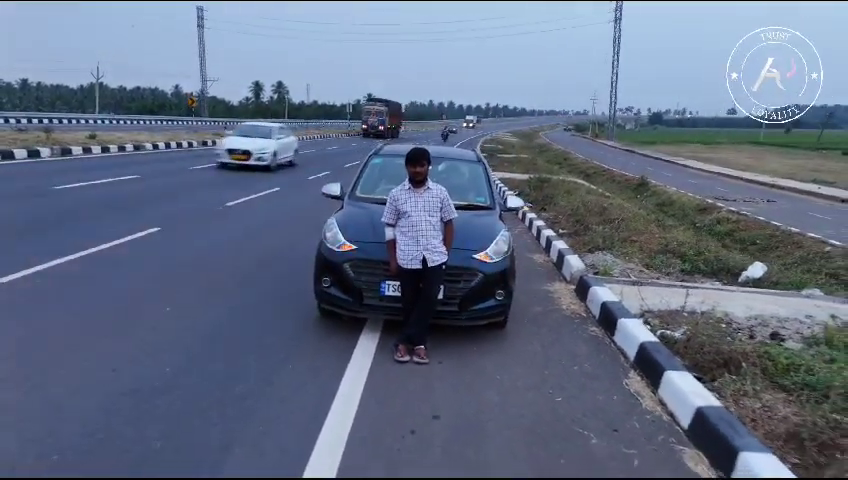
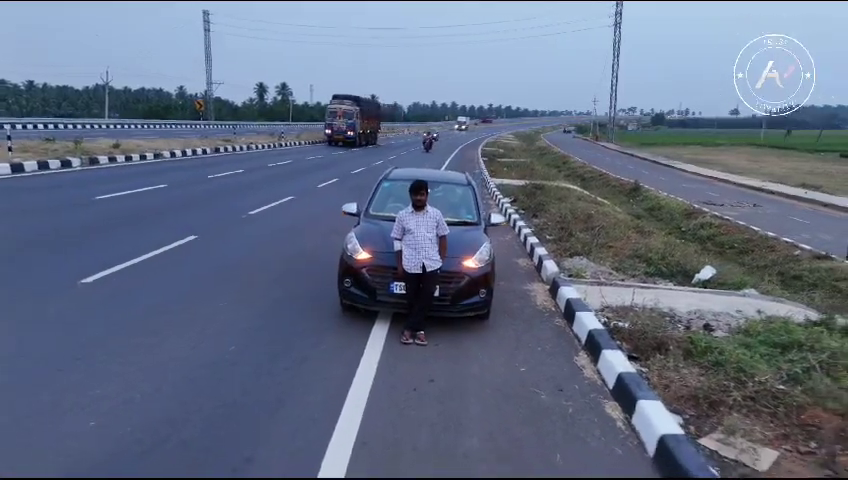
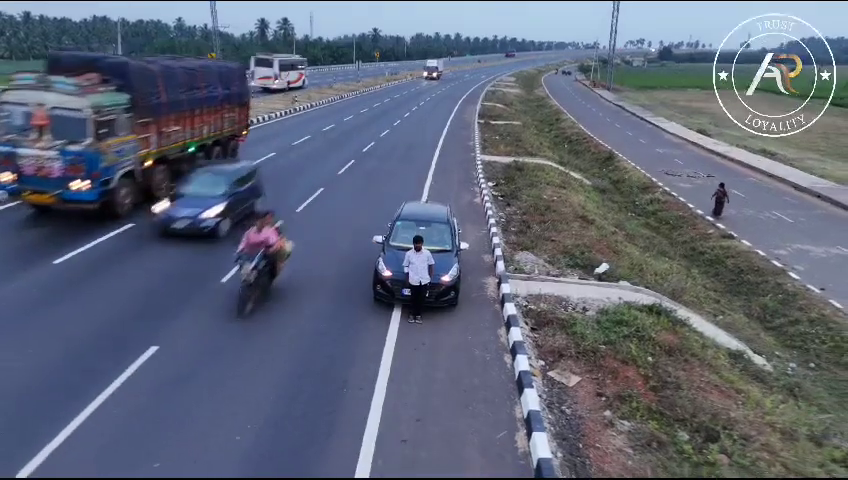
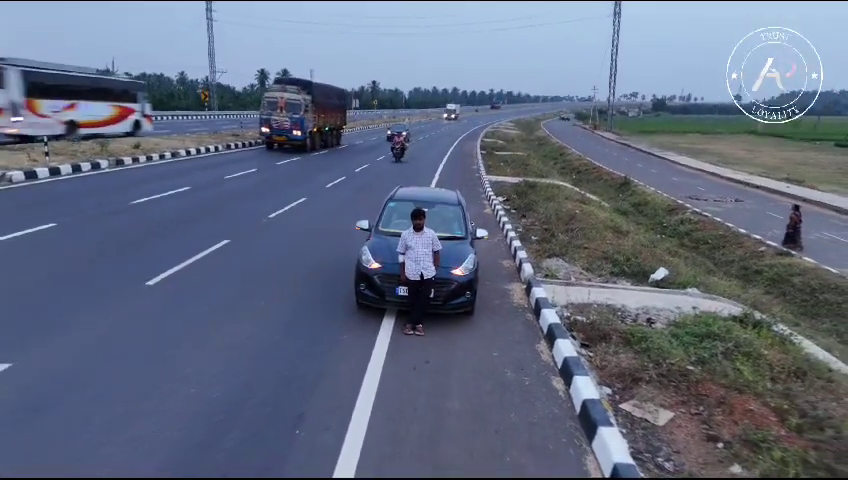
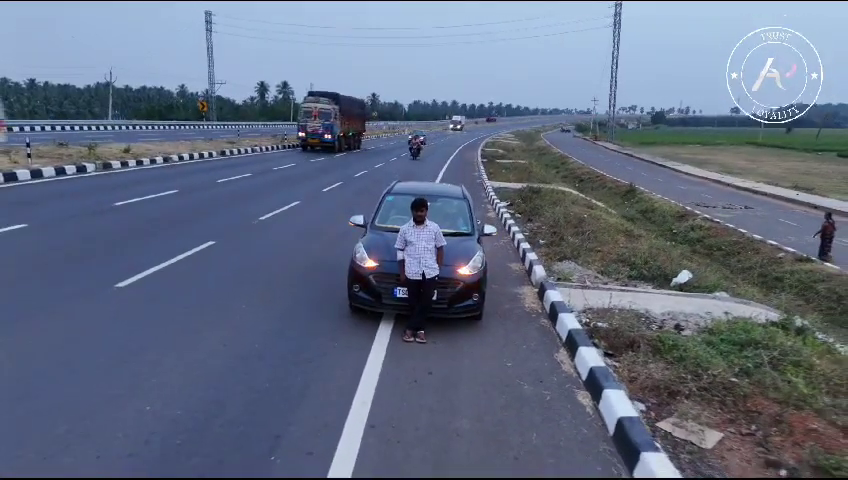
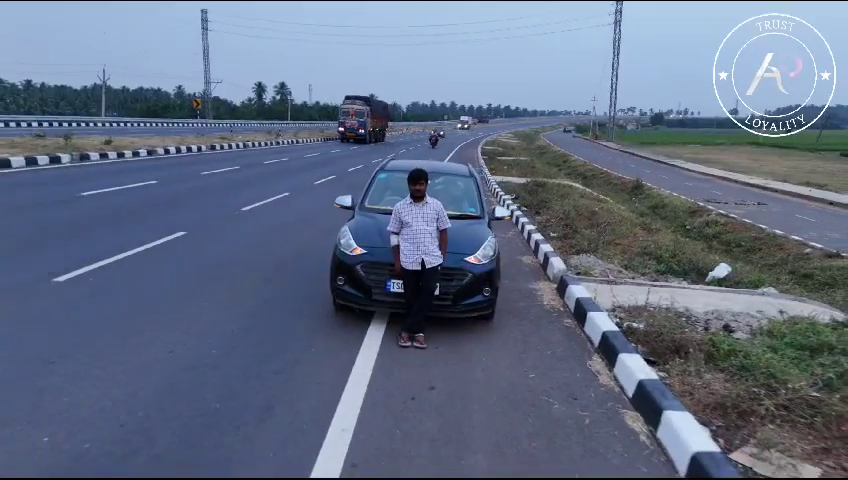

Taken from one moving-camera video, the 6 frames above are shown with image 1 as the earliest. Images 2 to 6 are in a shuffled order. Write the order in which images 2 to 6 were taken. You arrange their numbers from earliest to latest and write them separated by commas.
6, 2, 5, 4, 3
